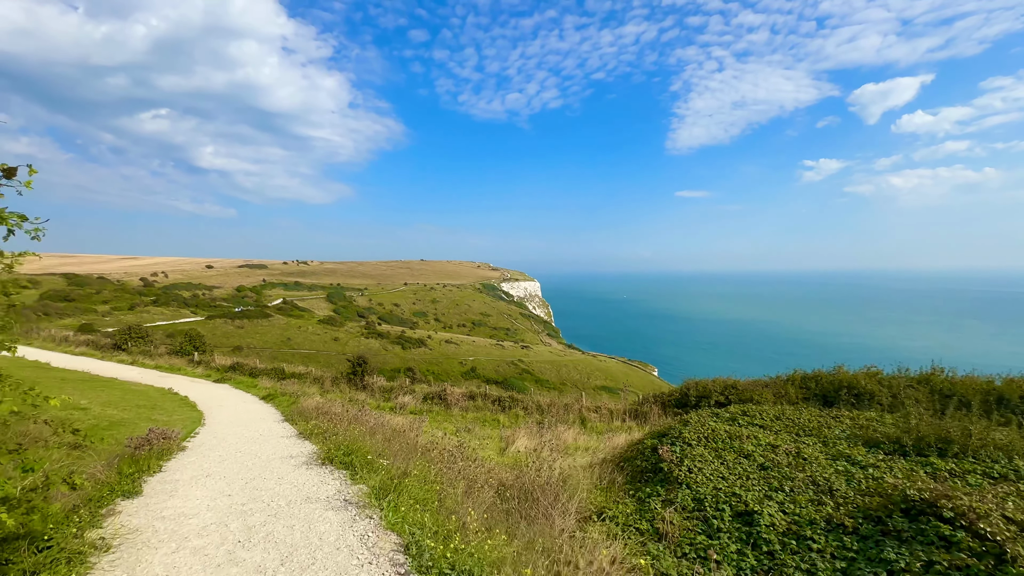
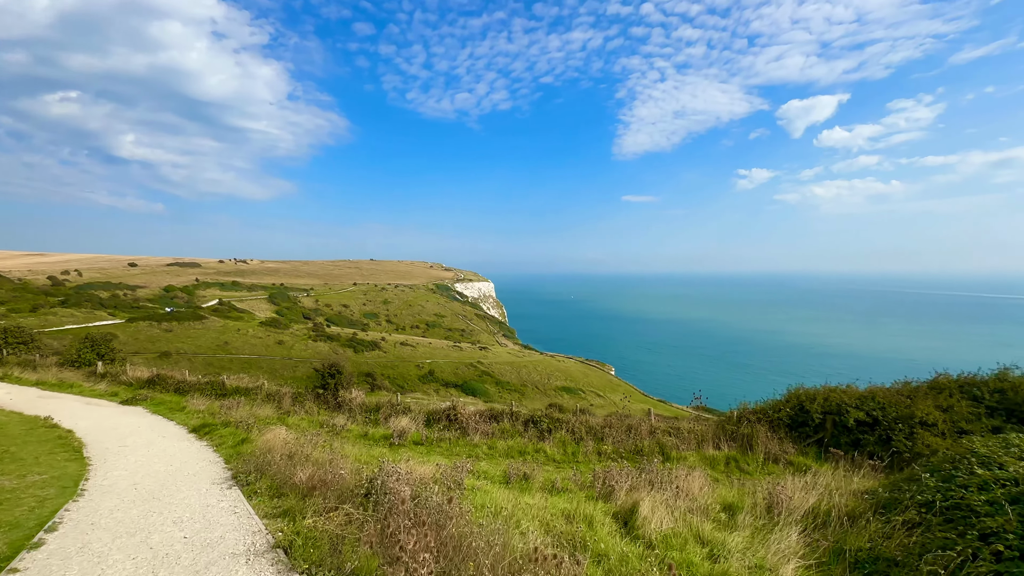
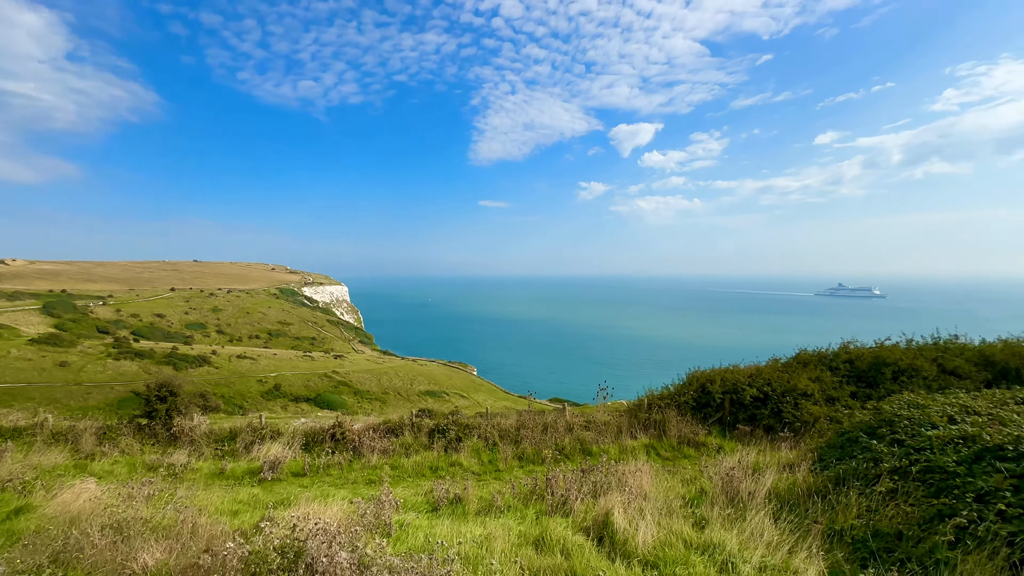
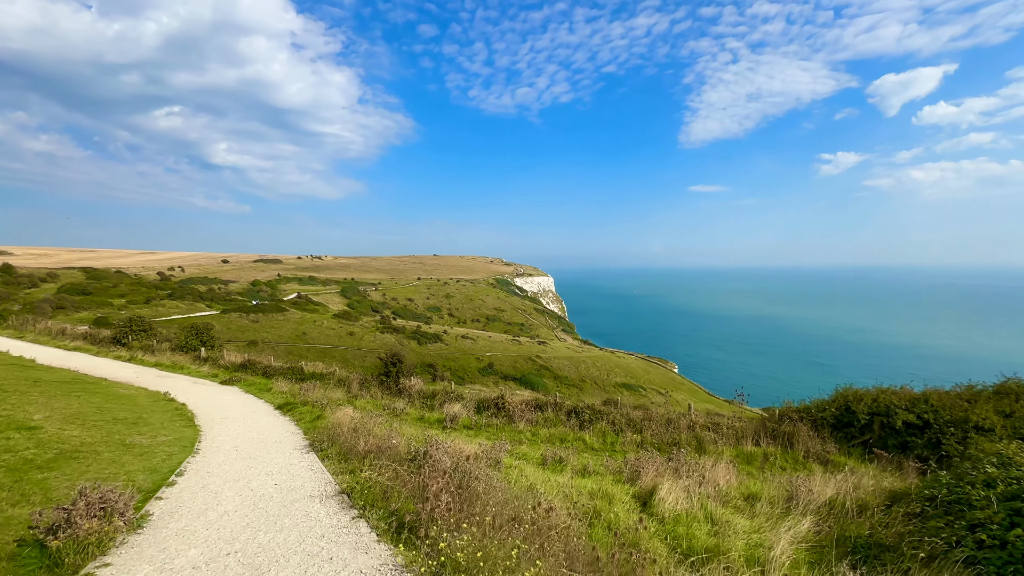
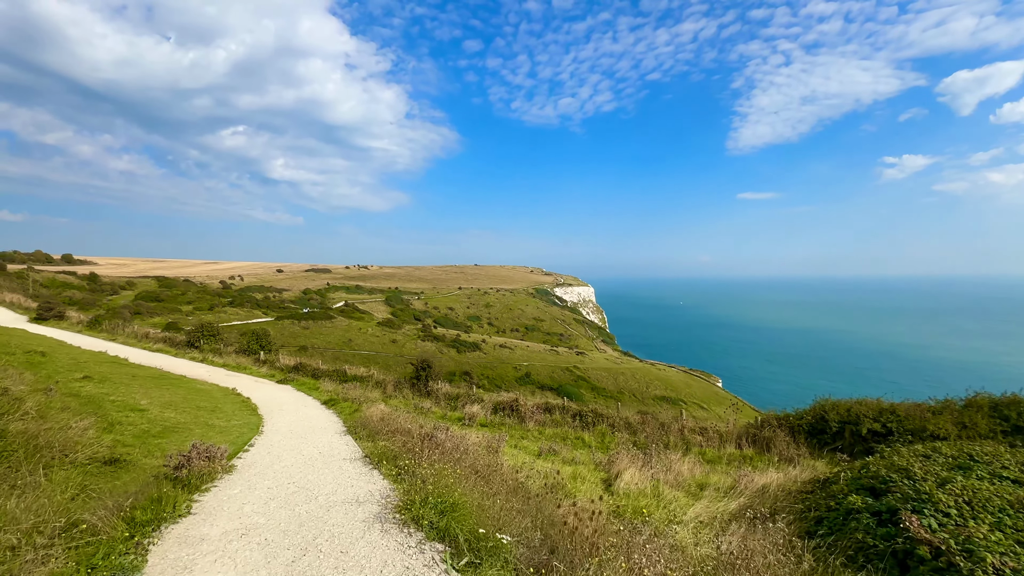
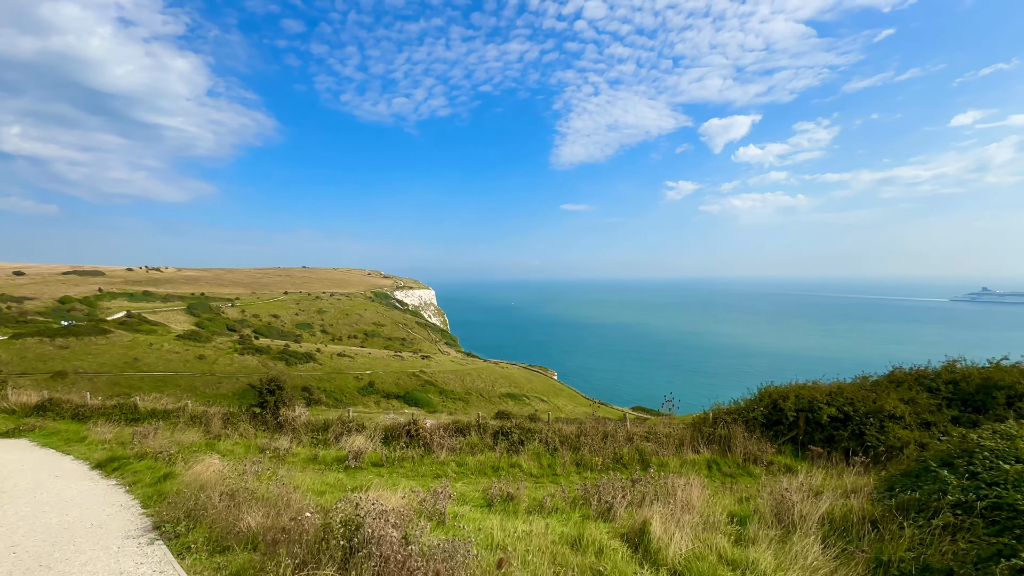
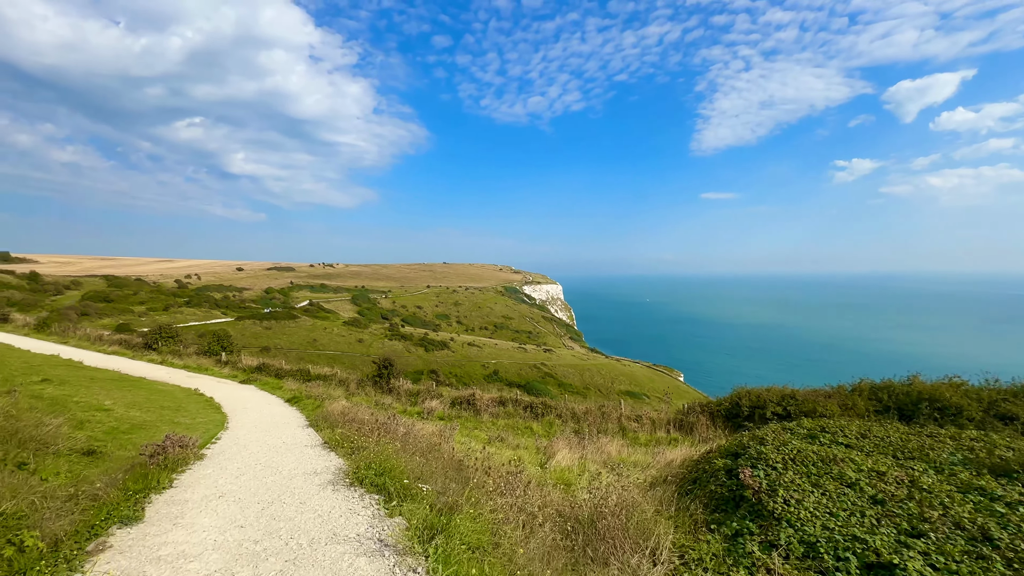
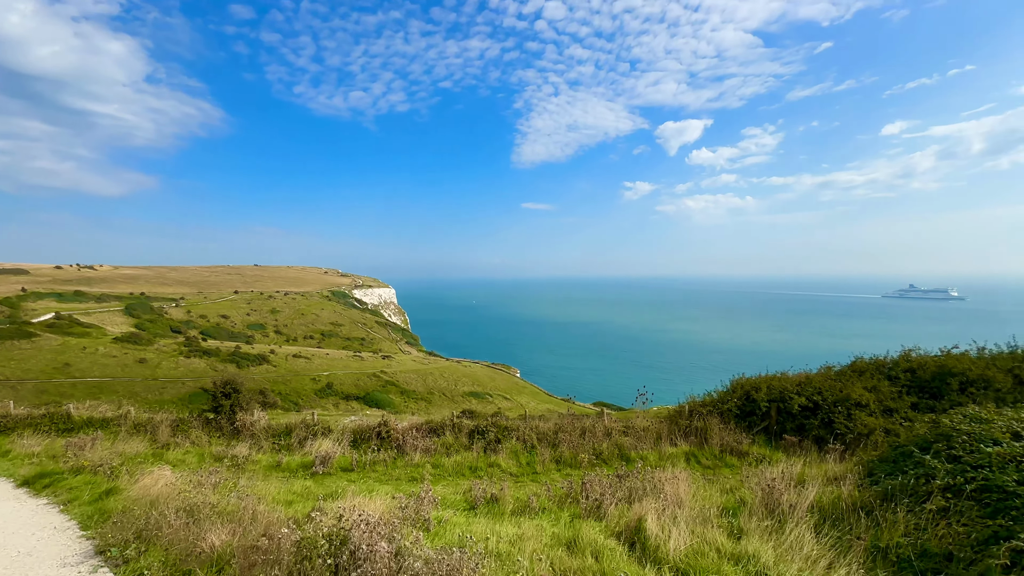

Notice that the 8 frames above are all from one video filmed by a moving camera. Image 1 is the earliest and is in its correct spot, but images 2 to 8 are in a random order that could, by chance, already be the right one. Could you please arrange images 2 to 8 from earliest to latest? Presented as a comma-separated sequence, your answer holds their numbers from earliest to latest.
7, 5, 4, 2, 6, 8, 3
